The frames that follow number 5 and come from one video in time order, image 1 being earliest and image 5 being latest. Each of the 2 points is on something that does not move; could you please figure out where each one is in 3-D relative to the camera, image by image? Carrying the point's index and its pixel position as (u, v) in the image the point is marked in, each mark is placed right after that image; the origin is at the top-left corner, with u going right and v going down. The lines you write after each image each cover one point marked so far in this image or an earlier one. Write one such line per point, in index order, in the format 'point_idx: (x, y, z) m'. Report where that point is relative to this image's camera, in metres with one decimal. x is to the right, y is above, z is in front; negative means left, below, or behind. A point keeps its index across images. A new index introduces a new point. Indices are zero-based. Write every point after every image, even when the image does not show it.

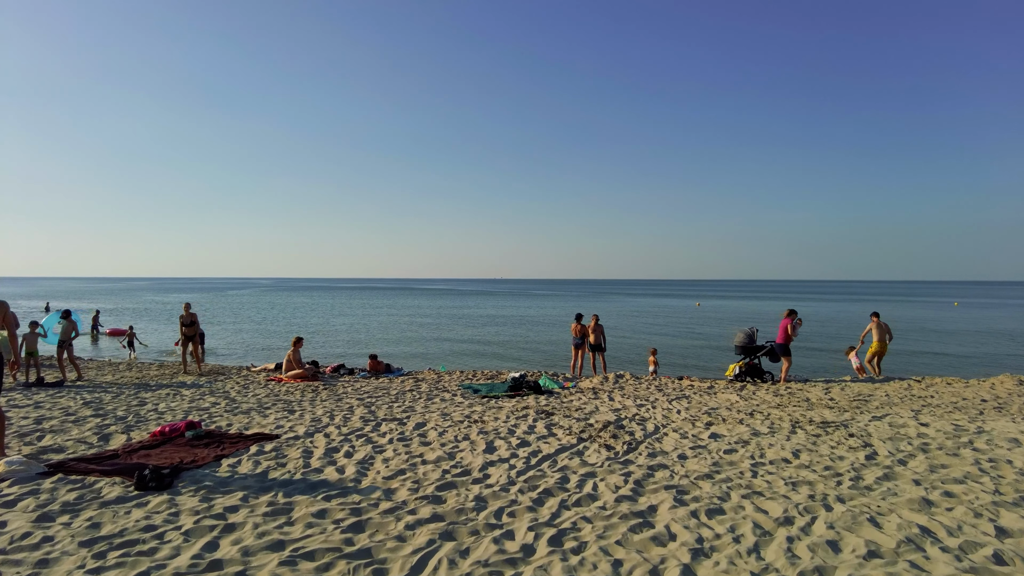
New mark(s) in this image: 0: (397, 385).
0: (-2.7, -2.3, +11.8) m
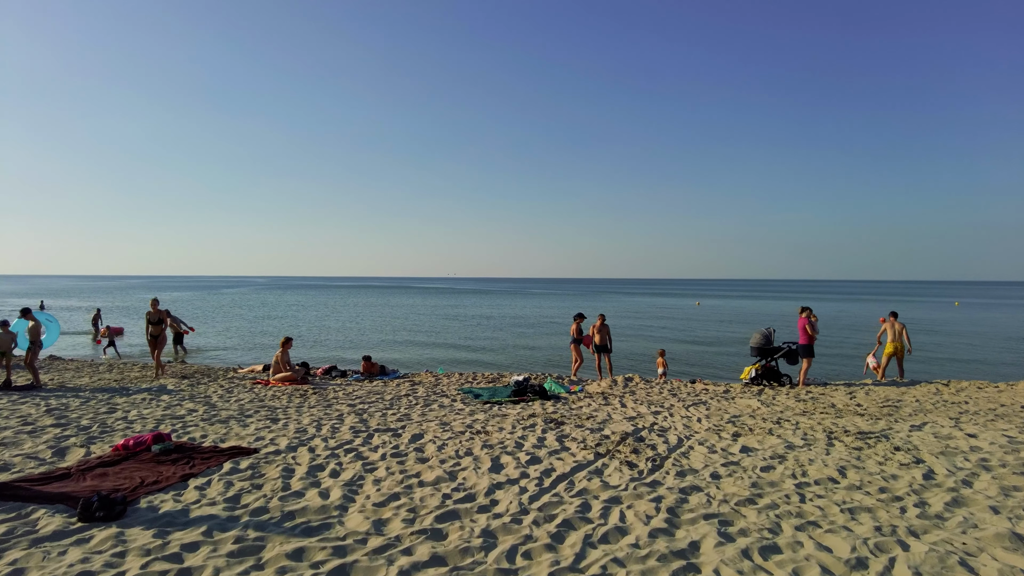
0: (-2.6, -2.2, +11.0) m
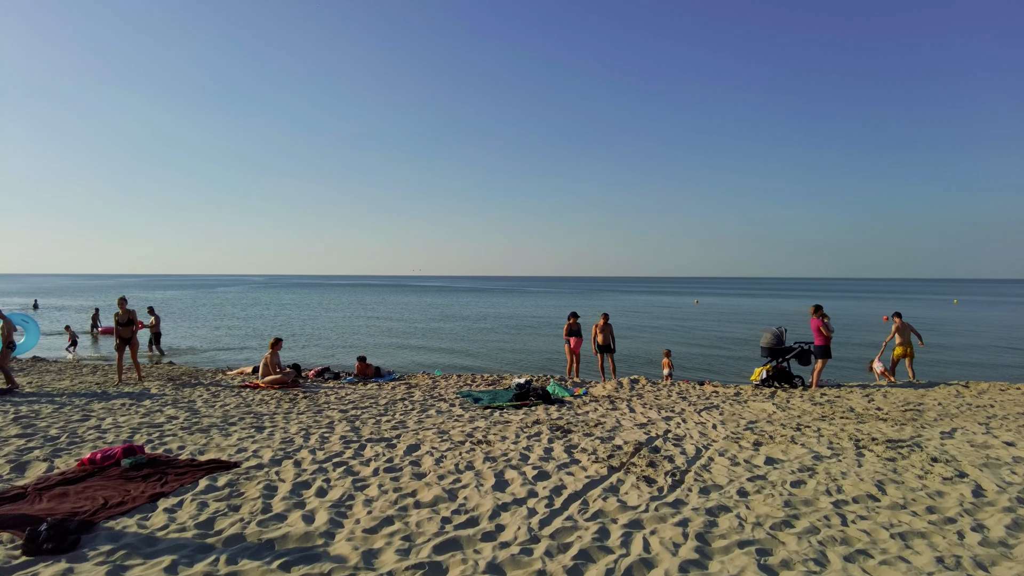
0: (-2.6, -2.2, +10.5) m
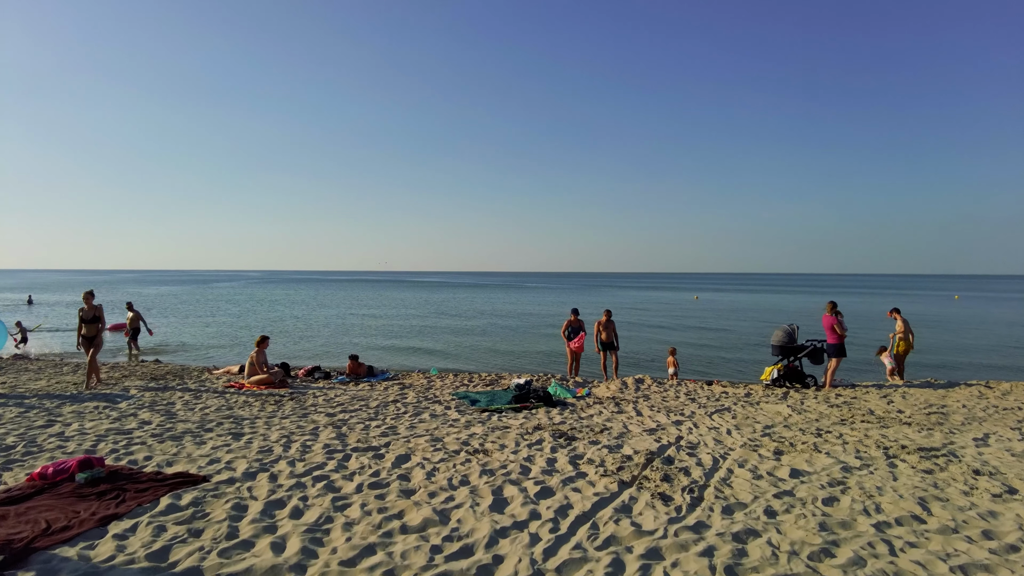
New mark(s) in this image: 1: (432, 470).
0: (-2.6, -2.1, +9.9) m
1: (-0.9, -1.9, +5.4) m
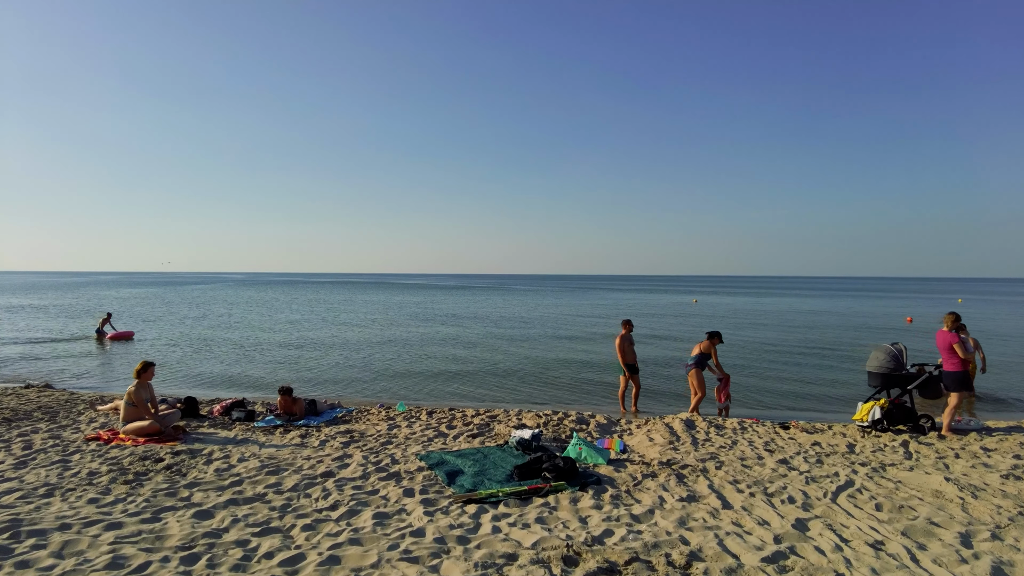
0: (-2.6, -2.2, +6.5) m
1: (-0.7, -2.0, +2.0) m
